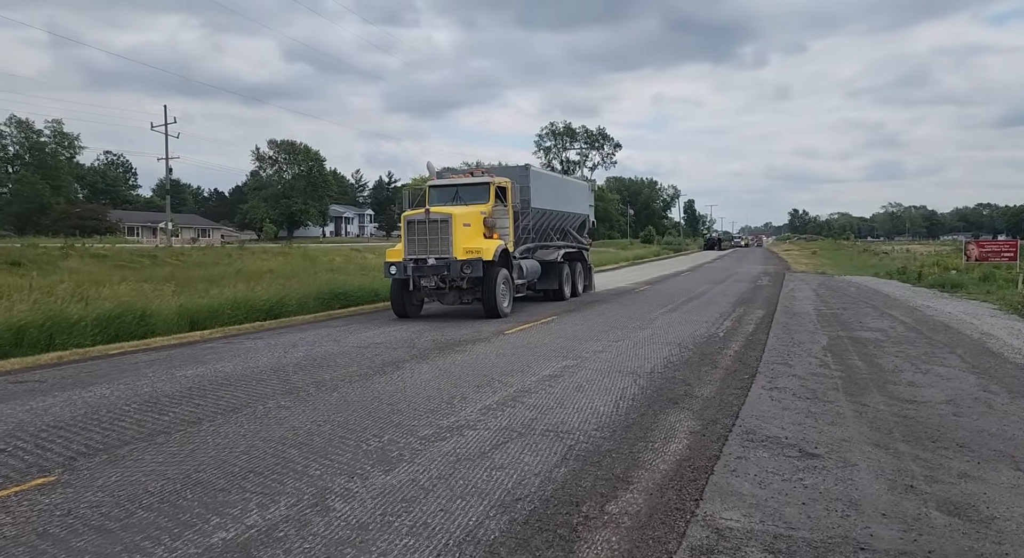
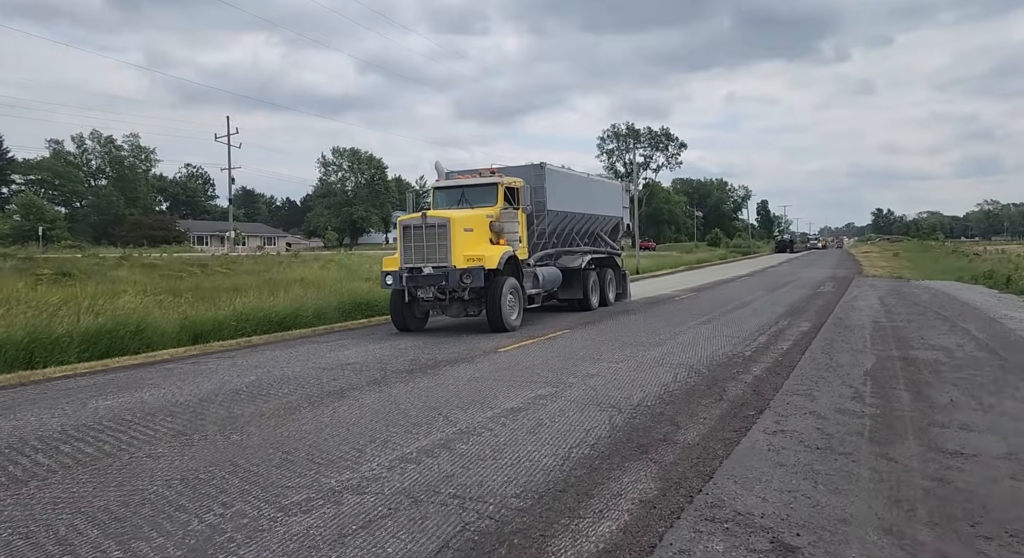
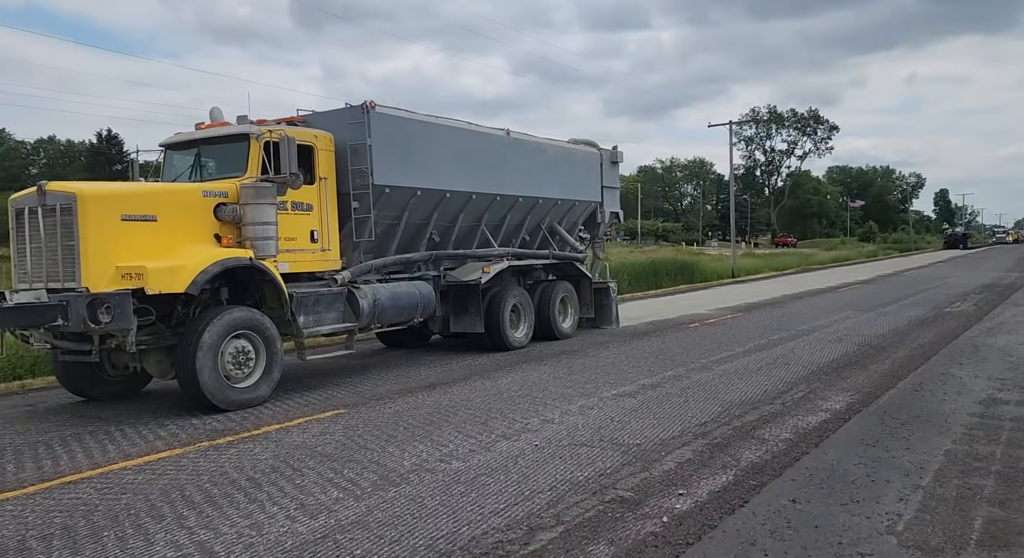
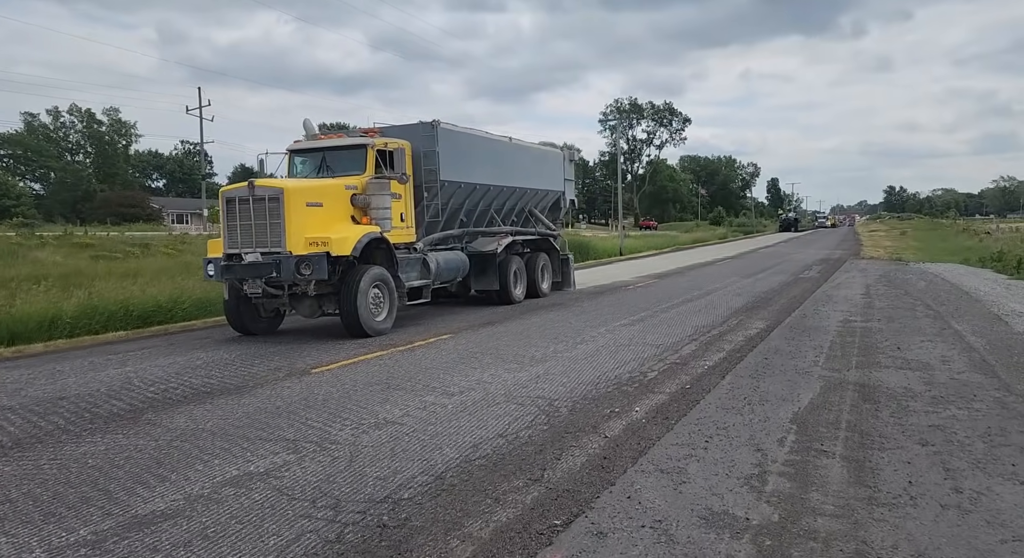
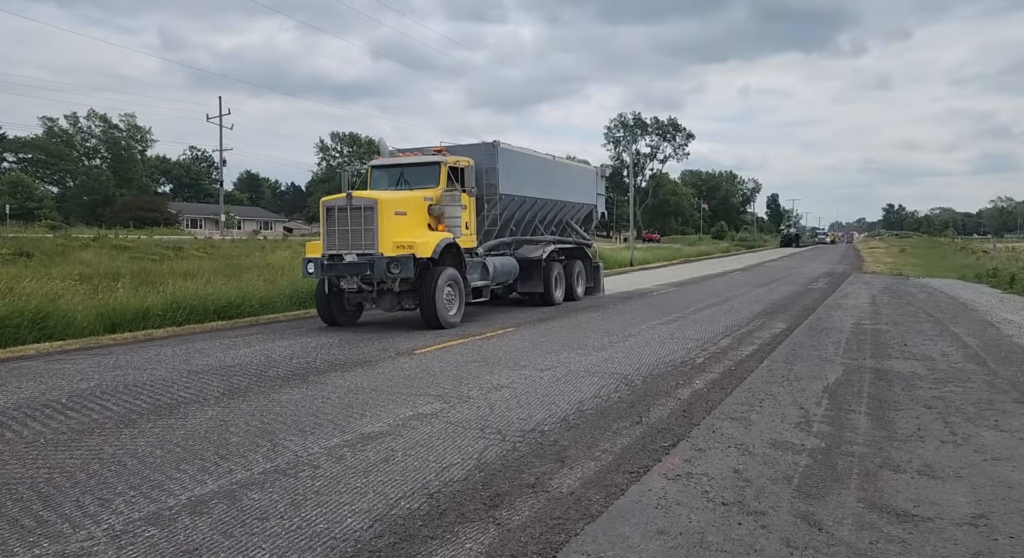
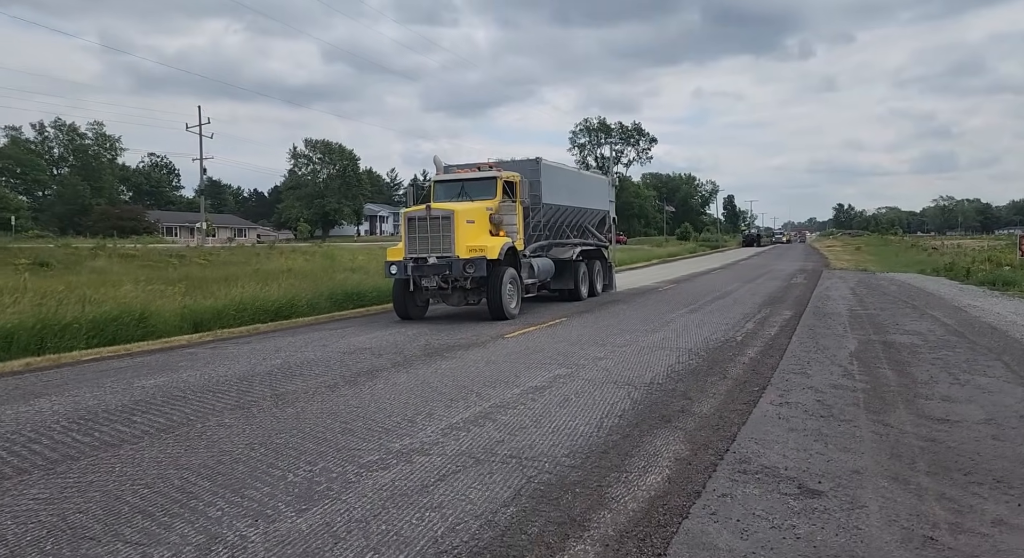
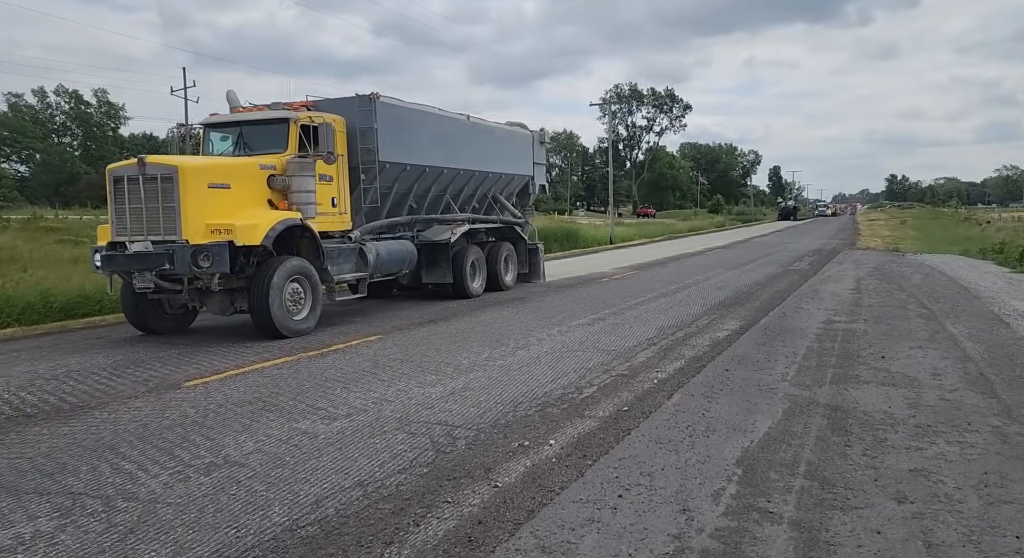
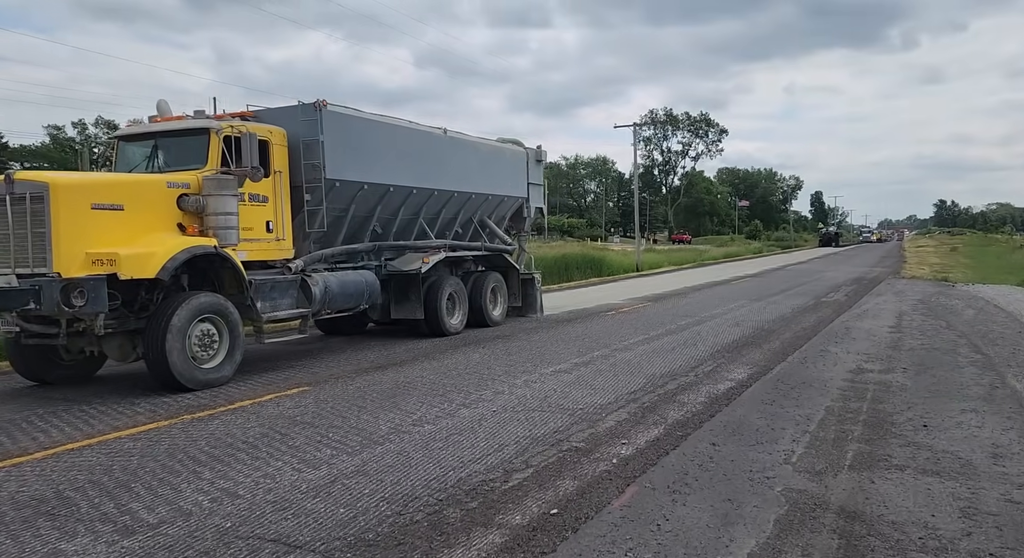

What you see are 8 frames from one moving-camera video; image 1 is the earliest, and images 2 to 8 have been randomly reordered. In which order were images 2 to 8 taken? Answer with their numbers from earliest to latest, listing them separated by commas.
6, 2, 5, 4, 7, 8, 3
